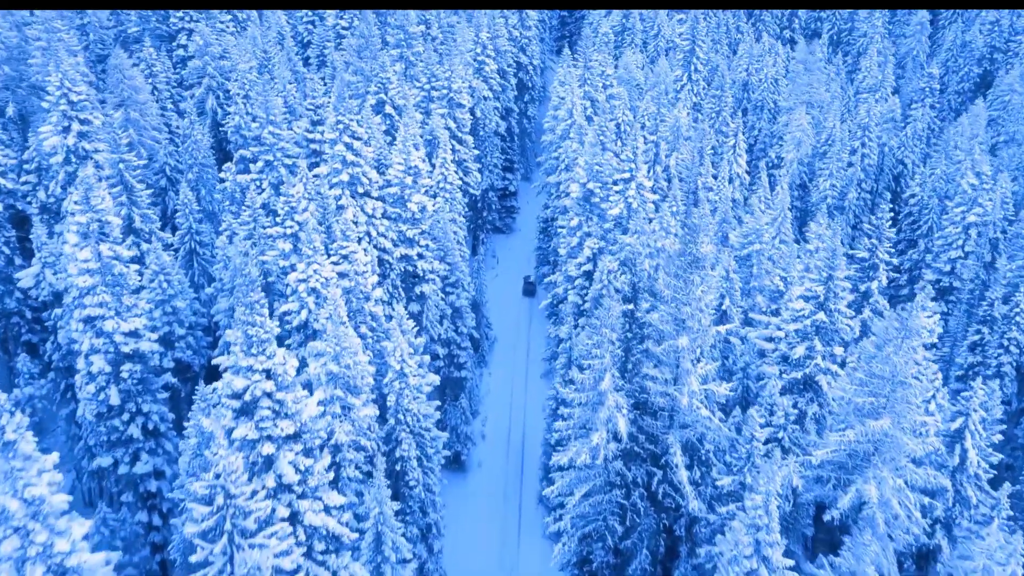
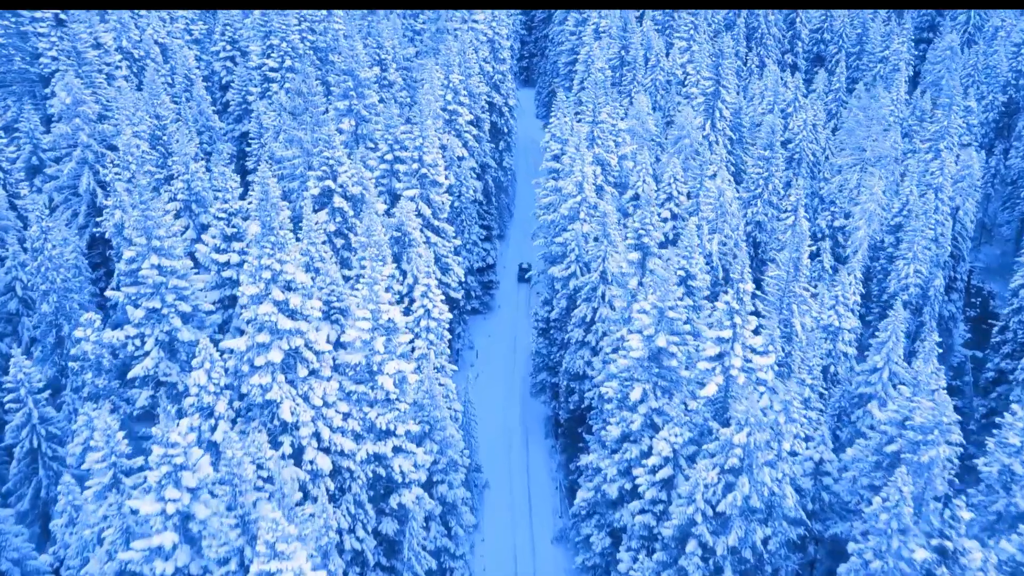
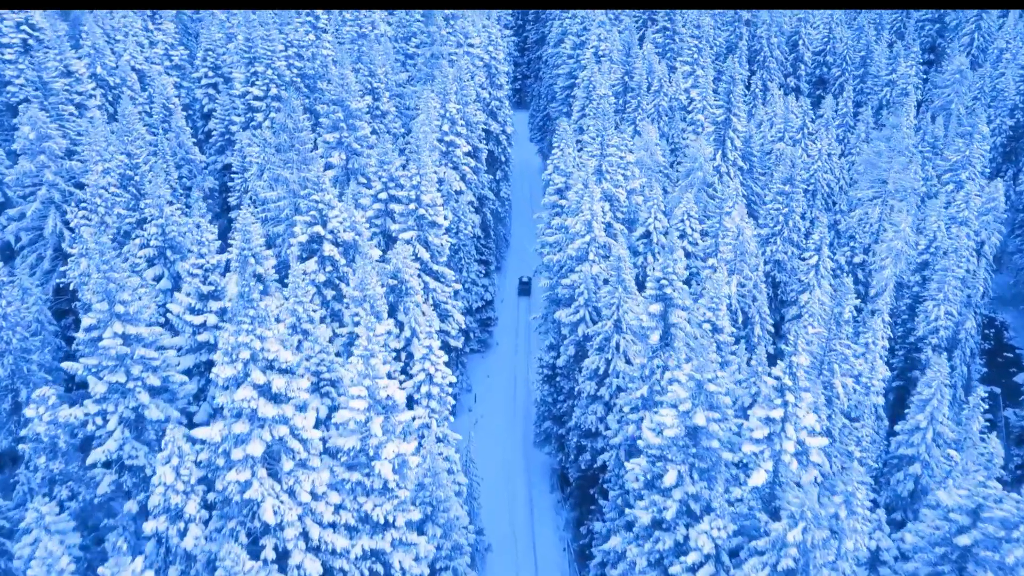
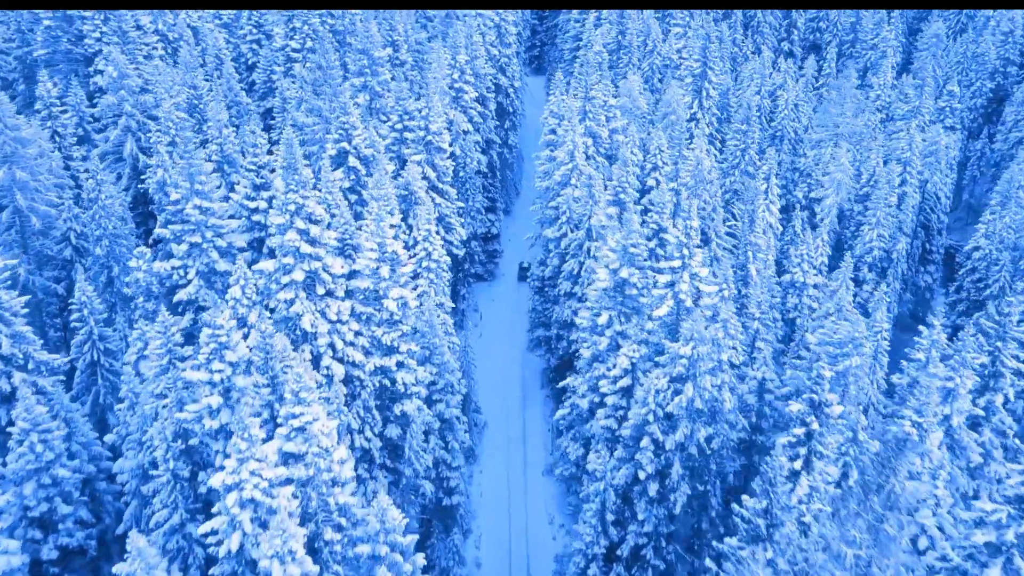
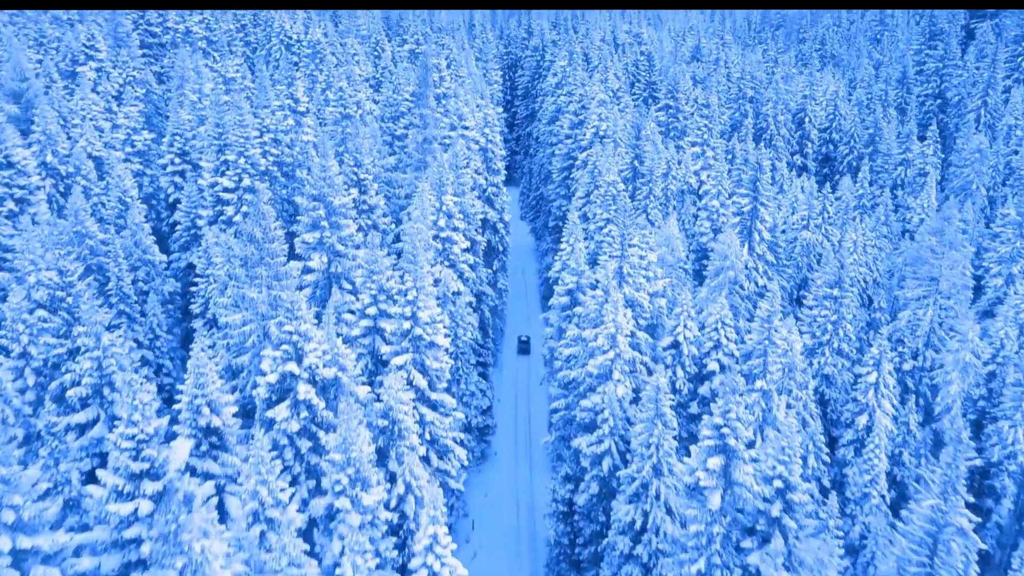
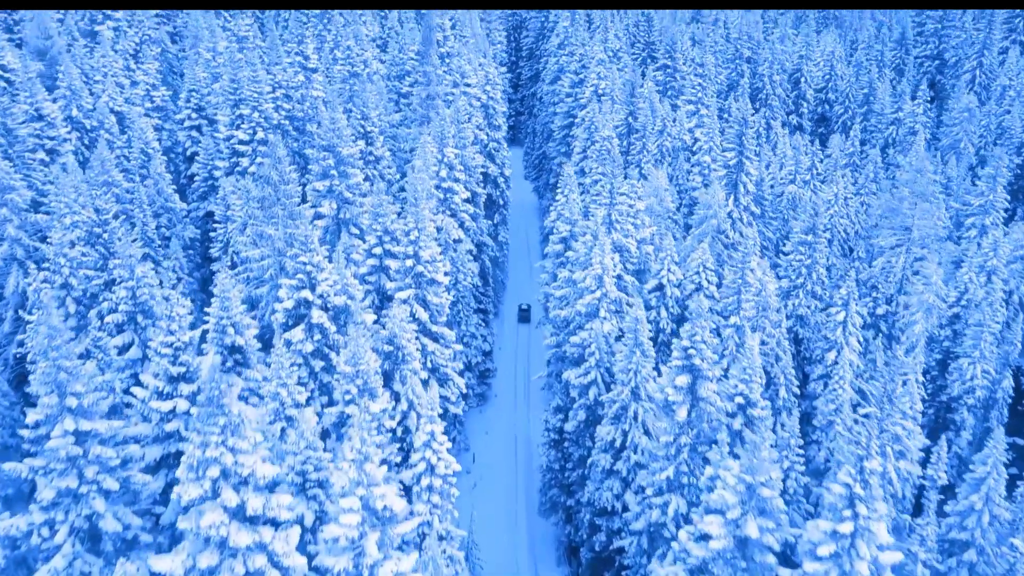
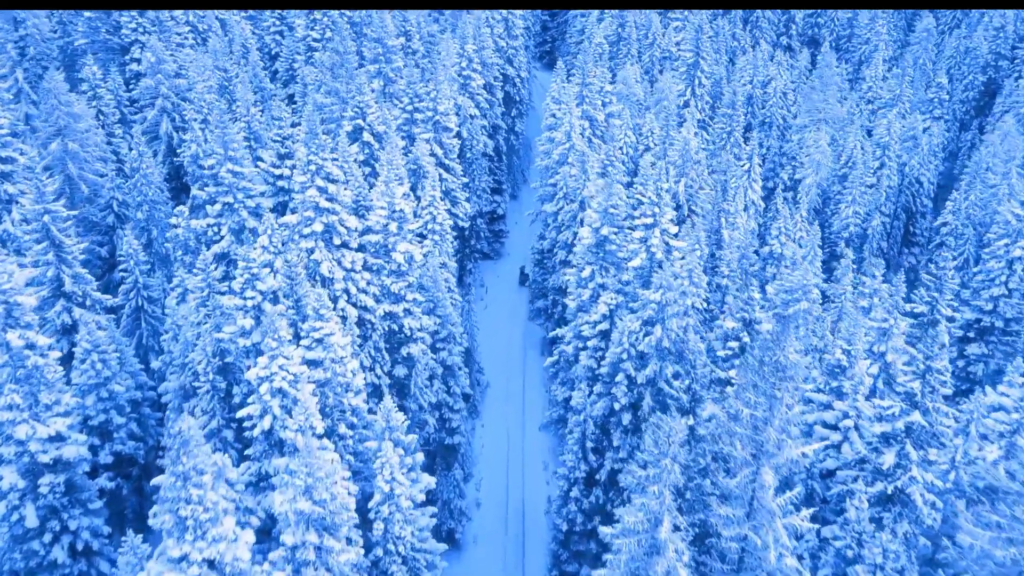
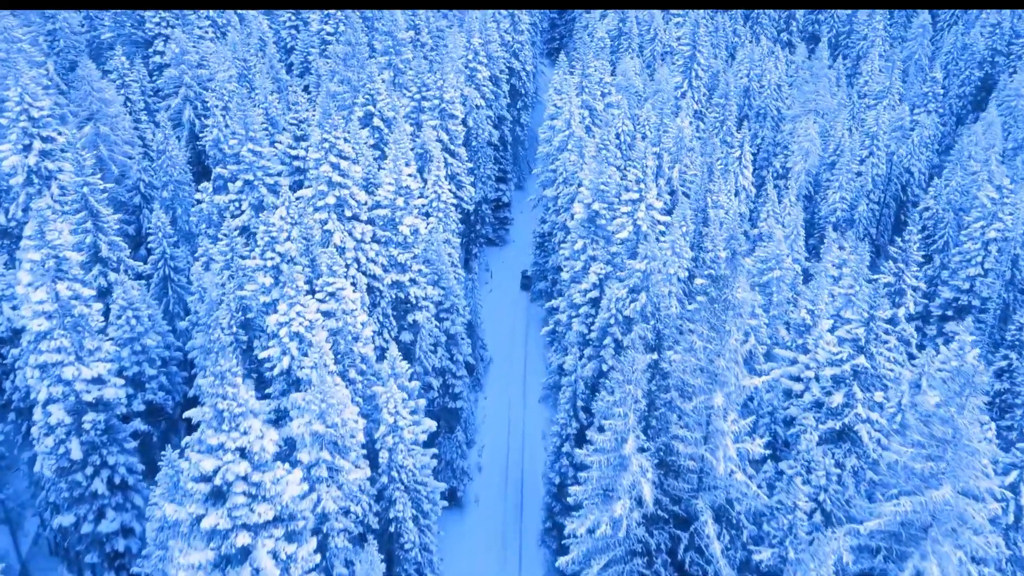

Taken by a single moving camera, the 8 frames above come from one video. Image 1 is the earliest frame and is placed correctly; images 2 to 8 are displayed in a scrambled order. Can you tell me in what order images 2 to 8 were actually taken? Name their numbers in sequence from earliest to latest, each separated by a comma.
8, 7, 4, 2, 3, 6, 5
